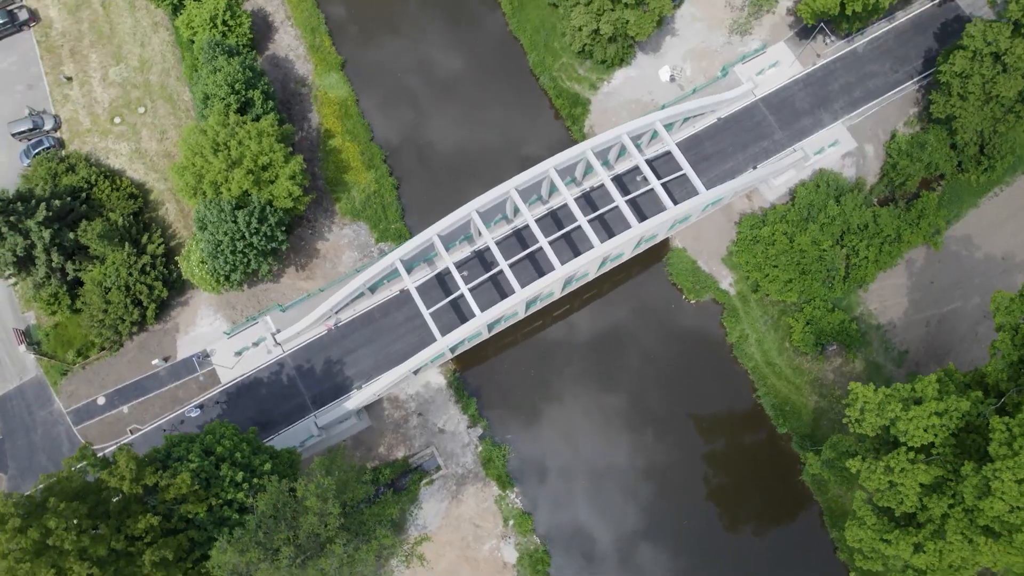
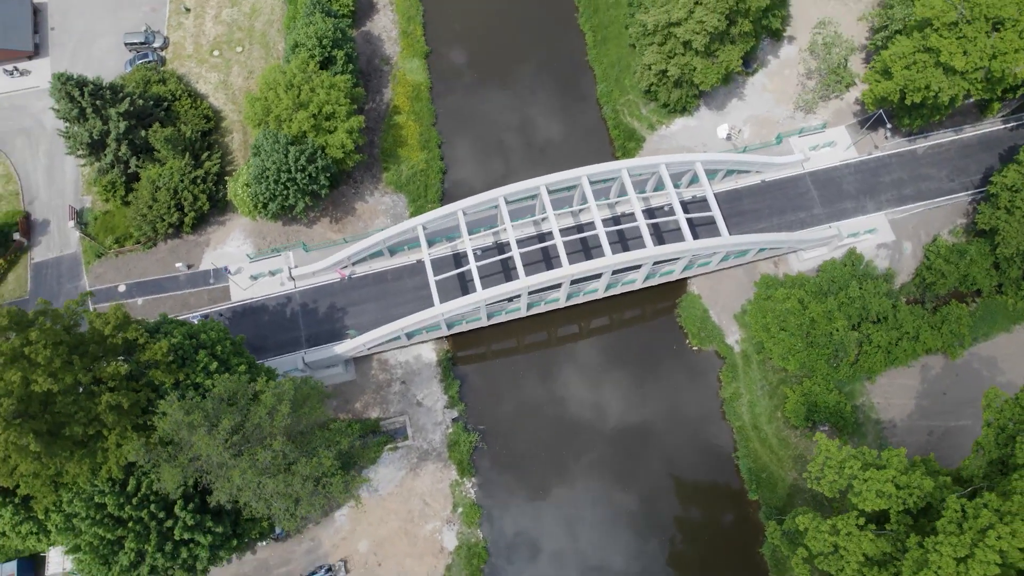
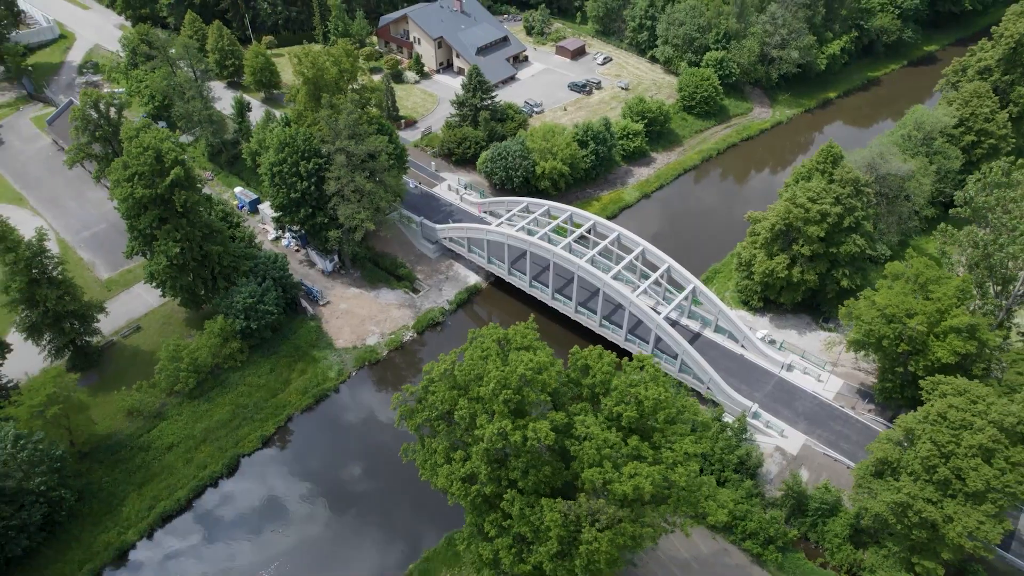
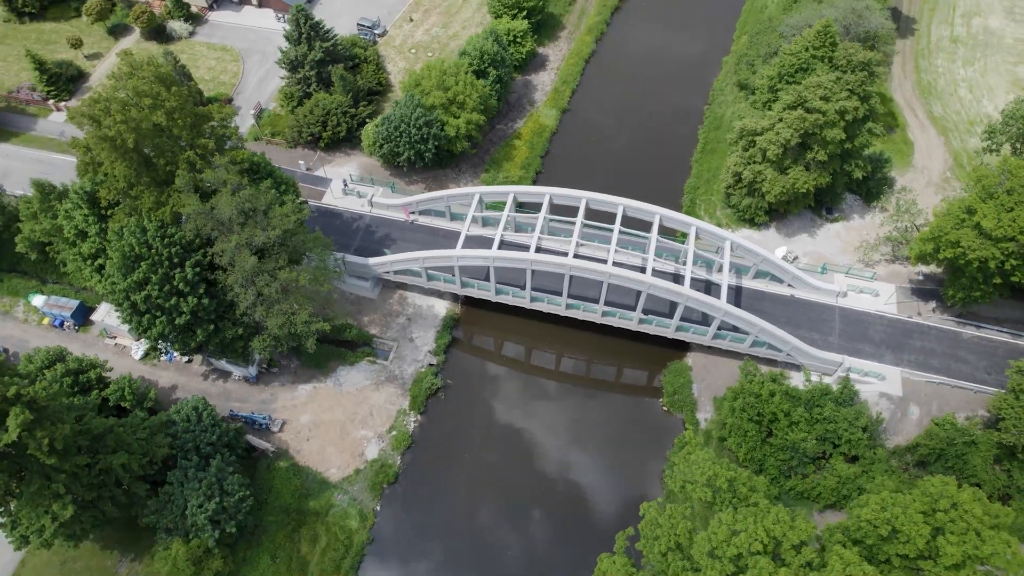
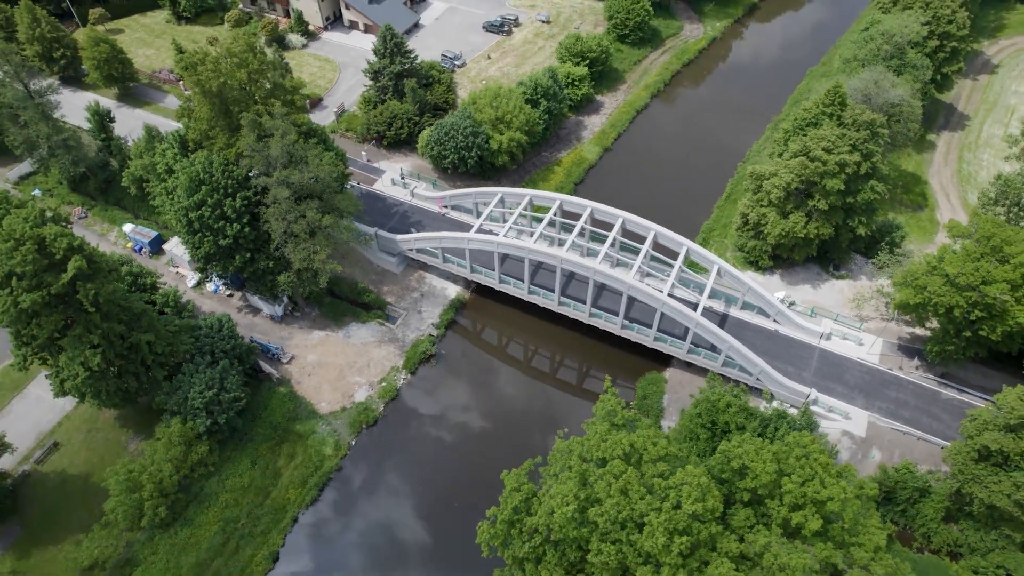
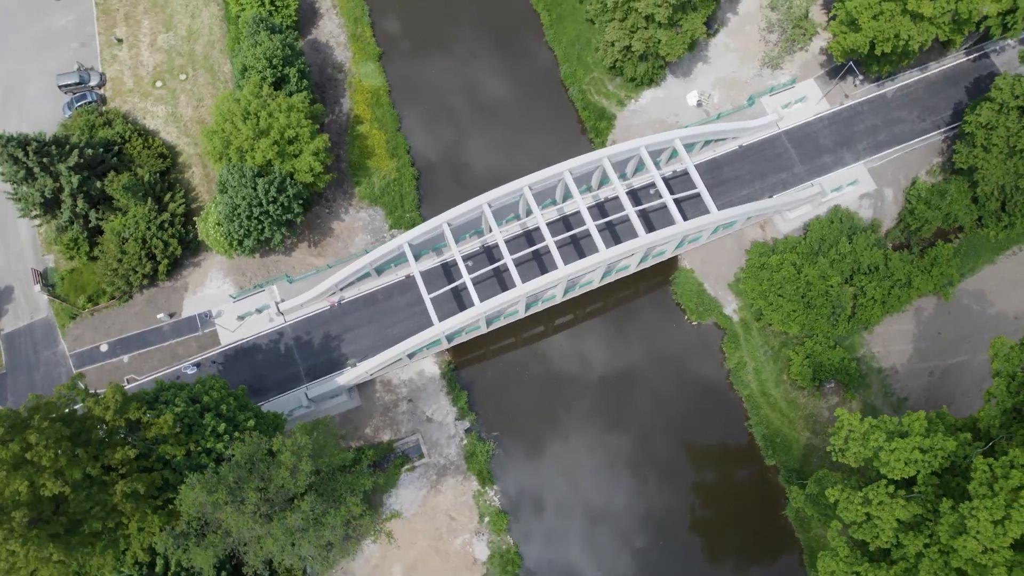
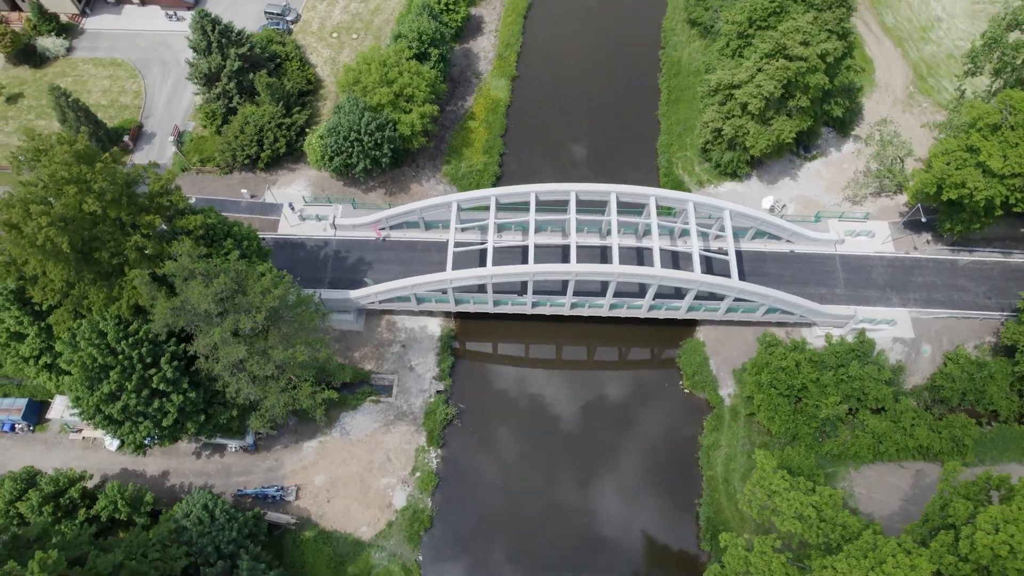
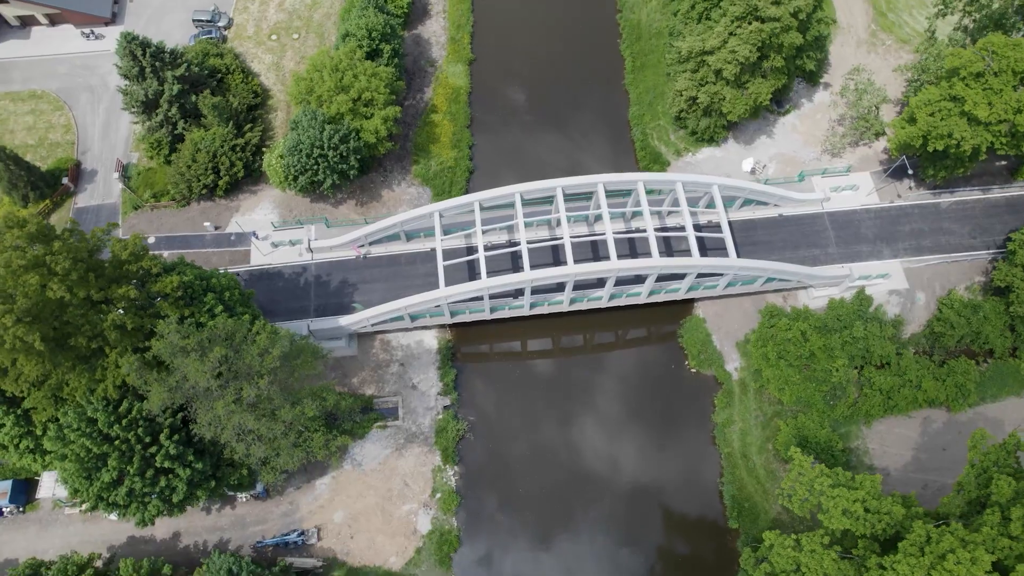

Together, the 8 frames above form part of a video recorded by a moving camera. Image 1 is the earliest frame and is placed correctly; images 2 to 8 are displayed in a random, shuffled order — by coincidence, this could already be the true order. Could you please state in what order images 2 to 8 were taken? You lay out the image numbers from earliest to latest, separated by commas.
6, 2, 8, 7, 4, 5, 3
